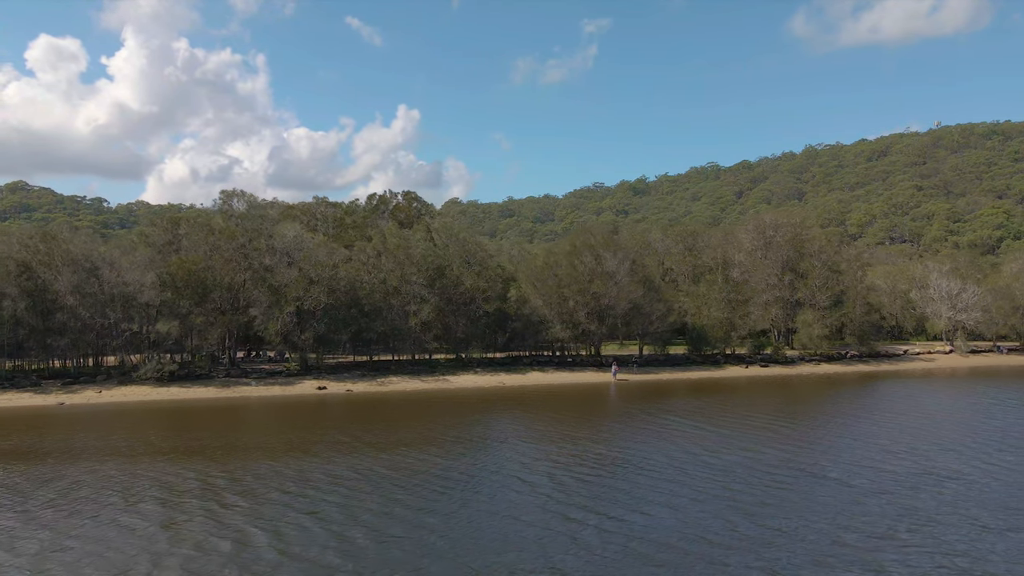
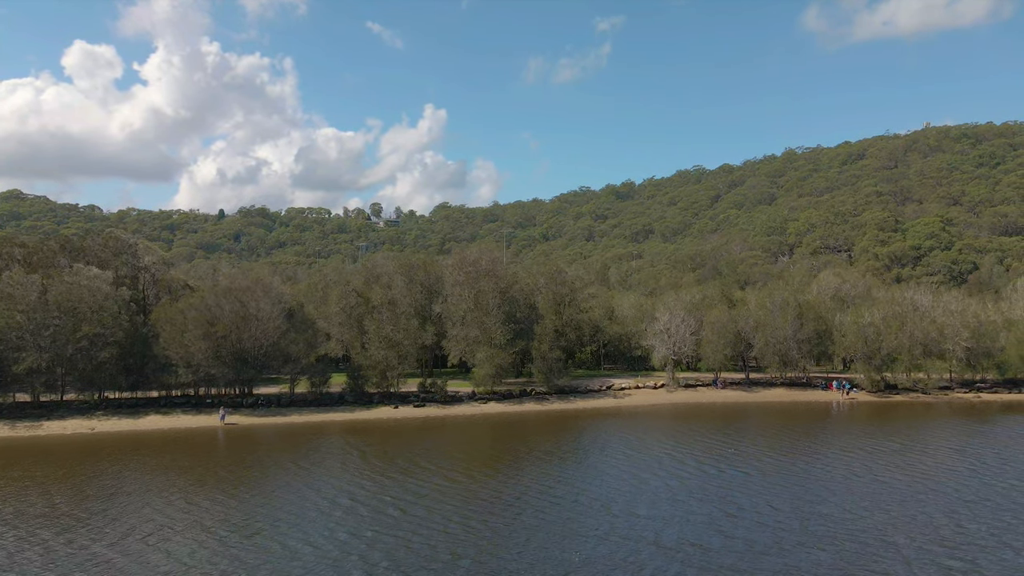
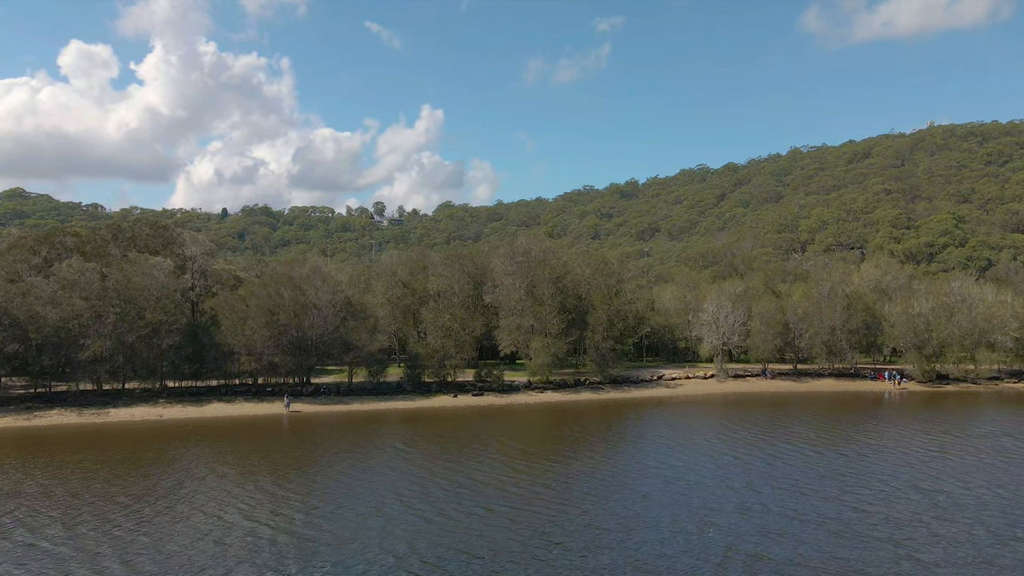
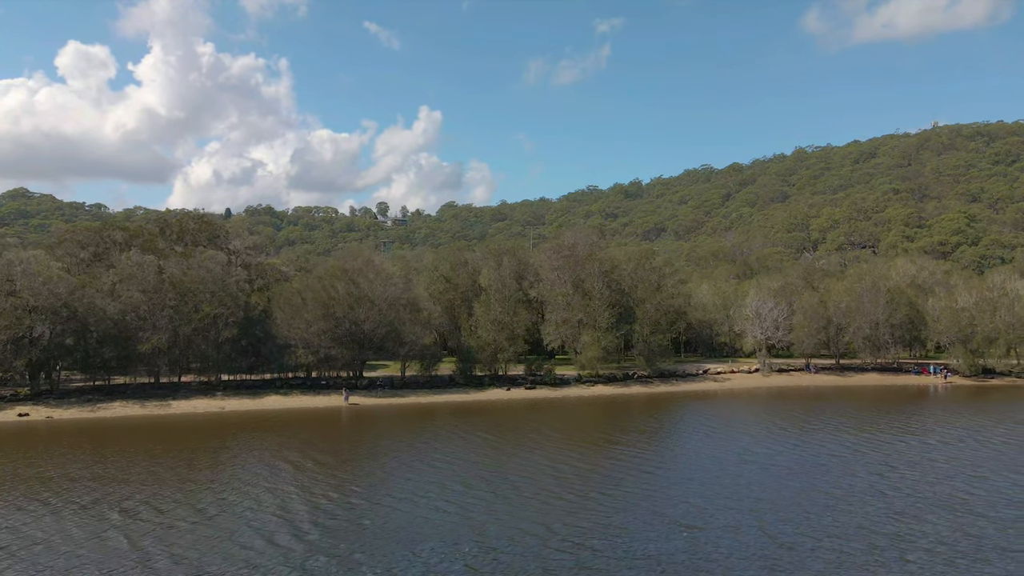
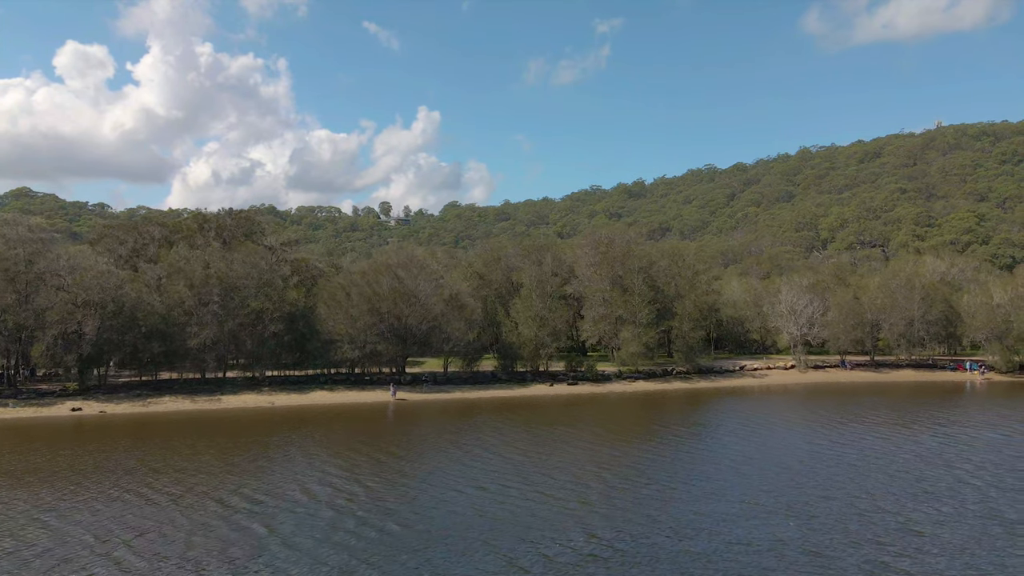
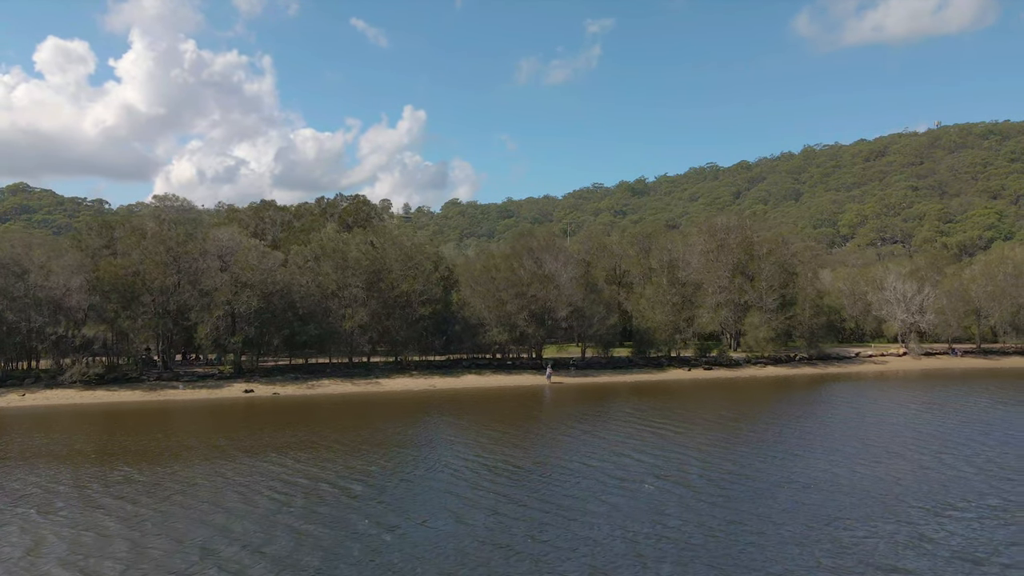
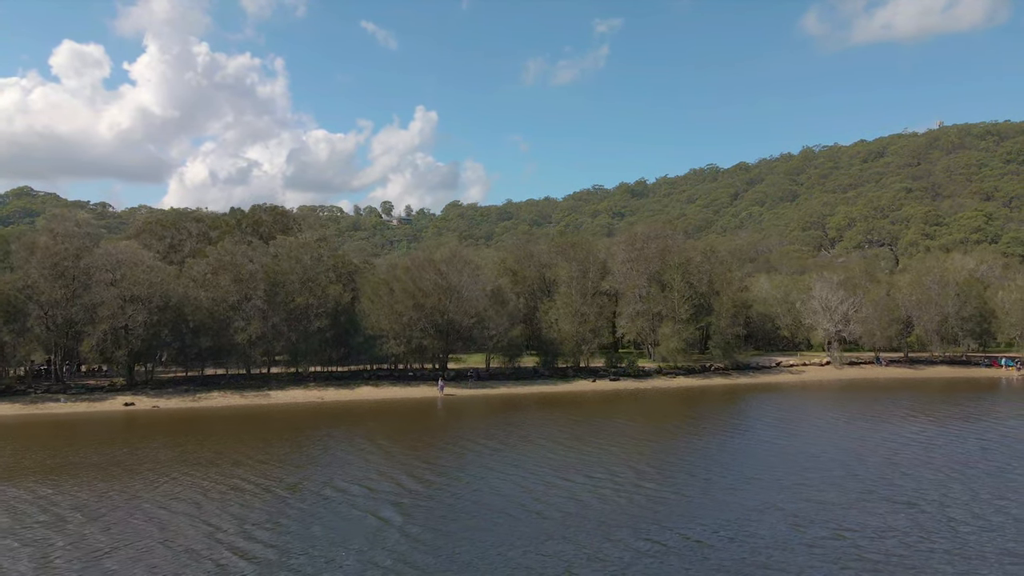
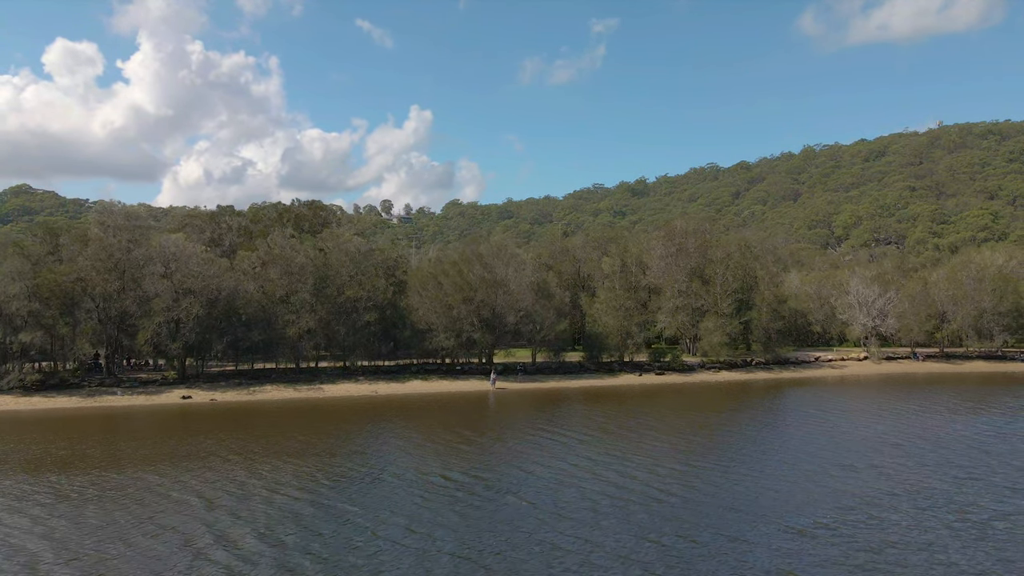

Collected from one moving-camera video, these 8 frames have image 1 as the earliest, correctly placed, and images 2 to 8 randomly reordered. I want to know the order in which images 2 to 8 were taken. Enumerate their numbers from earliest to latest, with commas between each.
6, 8, 7, 5, 4, 3, 2
